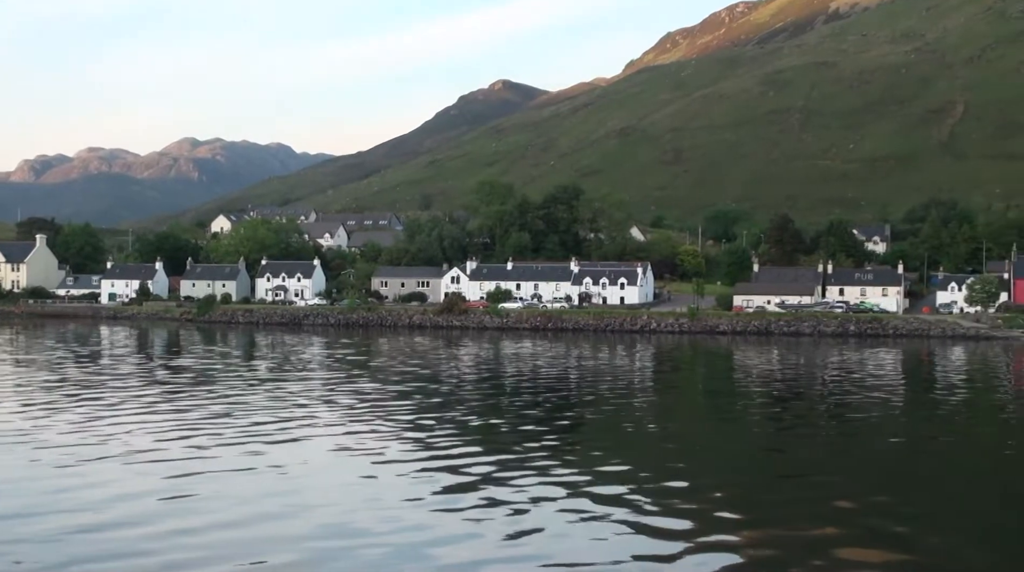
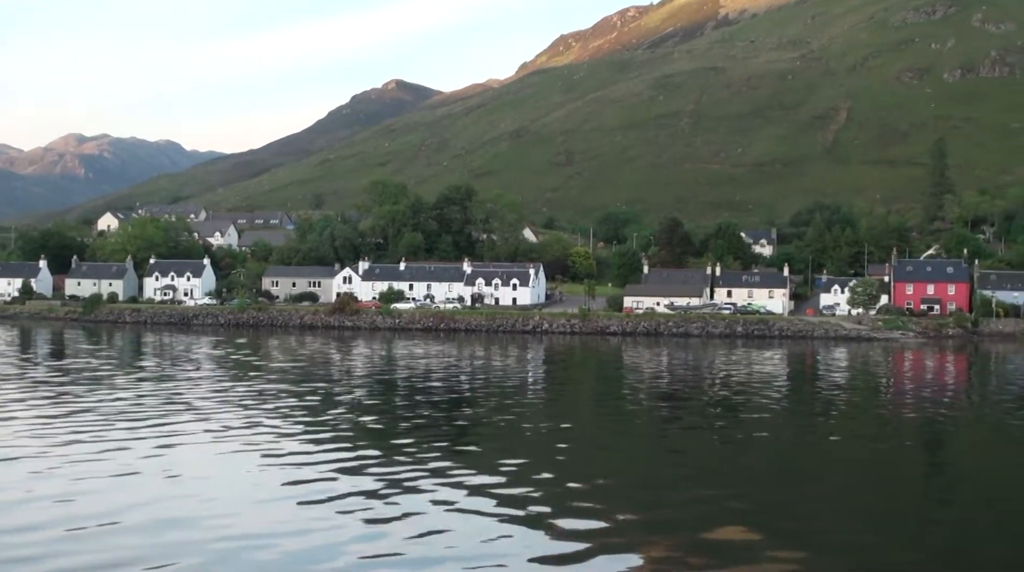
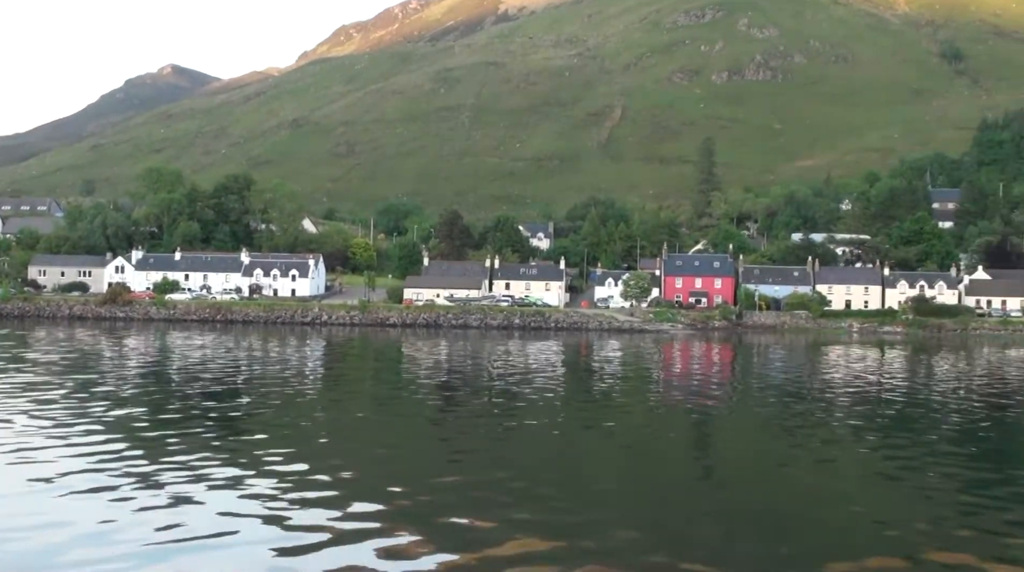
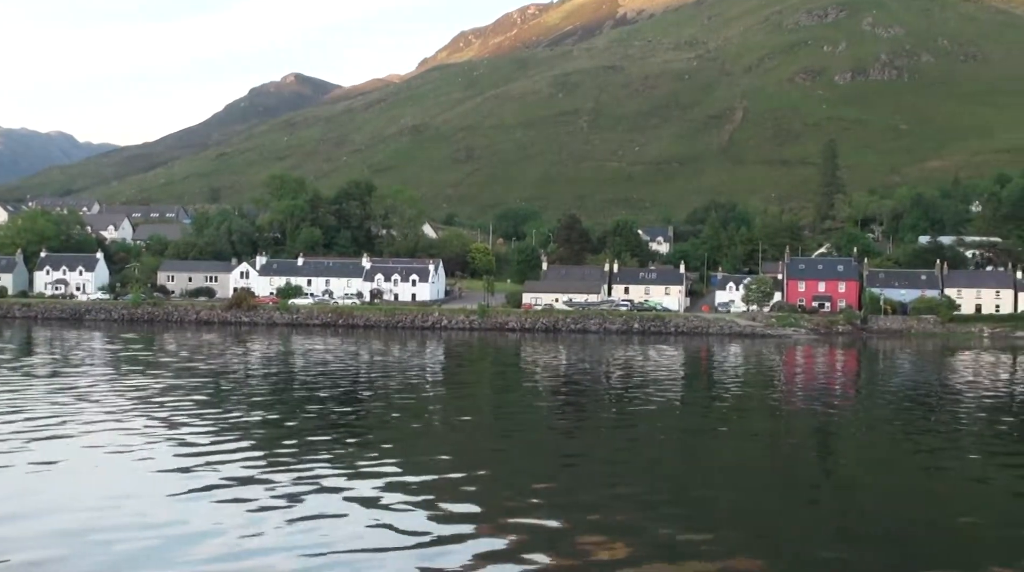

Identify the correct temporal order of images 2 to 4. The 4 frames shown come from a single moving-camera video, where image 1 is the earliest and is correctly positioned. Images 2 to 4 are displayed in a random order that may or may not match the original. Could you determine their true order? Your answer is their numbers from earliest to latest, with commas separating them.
2, 4, 3
